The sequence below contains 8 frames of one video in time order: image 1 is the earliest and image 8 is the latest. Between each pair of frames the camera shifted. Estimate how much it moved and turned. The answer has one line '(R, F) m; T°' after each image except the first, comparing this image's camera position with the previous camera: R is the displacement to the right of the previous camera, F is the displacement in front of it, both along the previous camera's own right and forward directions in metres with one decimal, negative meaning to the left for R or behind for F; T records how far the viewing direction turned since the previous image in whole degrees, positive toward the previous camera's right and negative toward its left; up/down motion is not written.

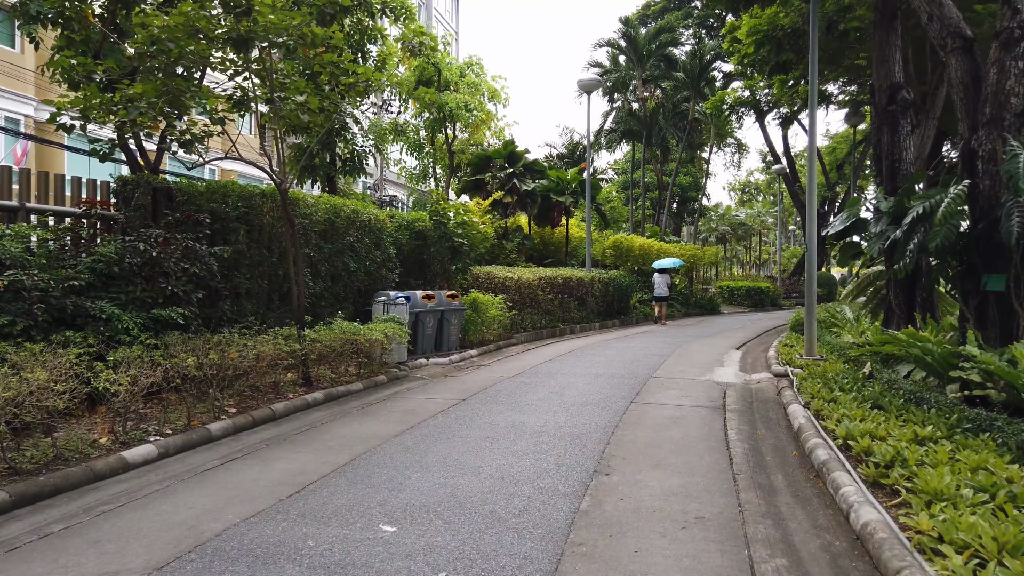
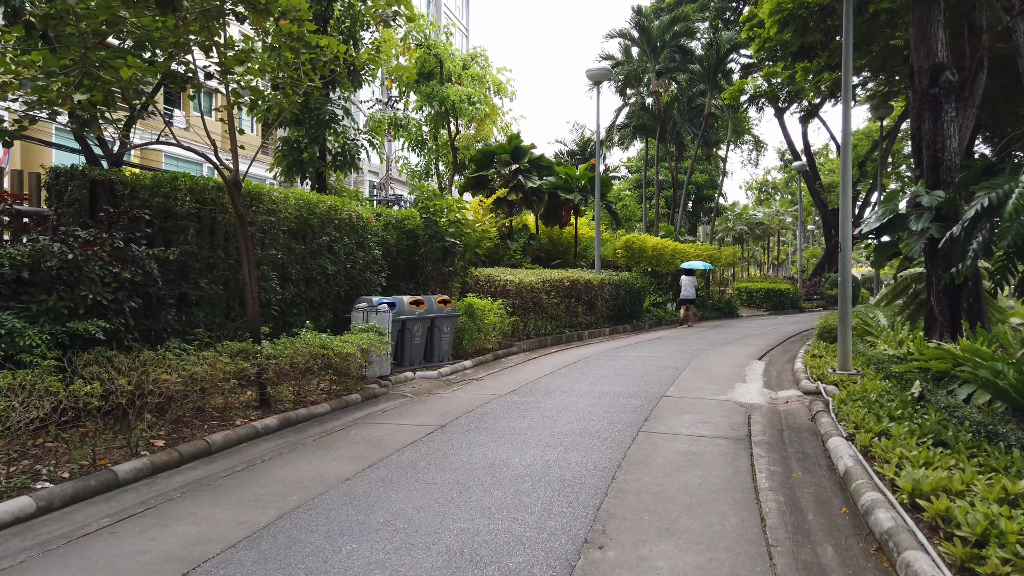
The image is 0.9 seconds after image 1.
(+0.3, +1.2) m; -1°
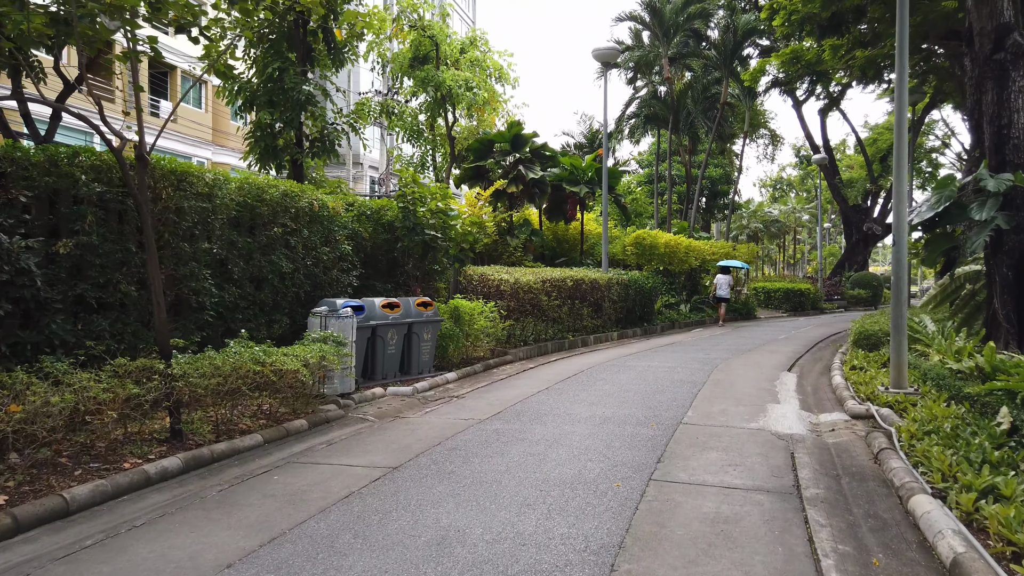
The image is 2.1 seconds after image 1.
(+0.3, +1.6) m; -1°
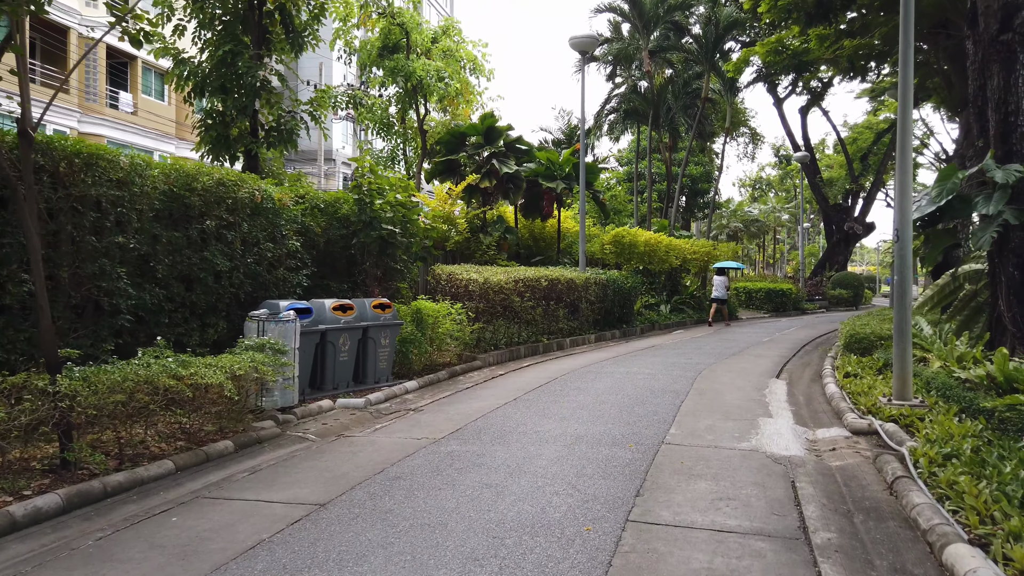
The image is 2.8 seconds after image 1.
(+0.2, +0.9) m; +1°
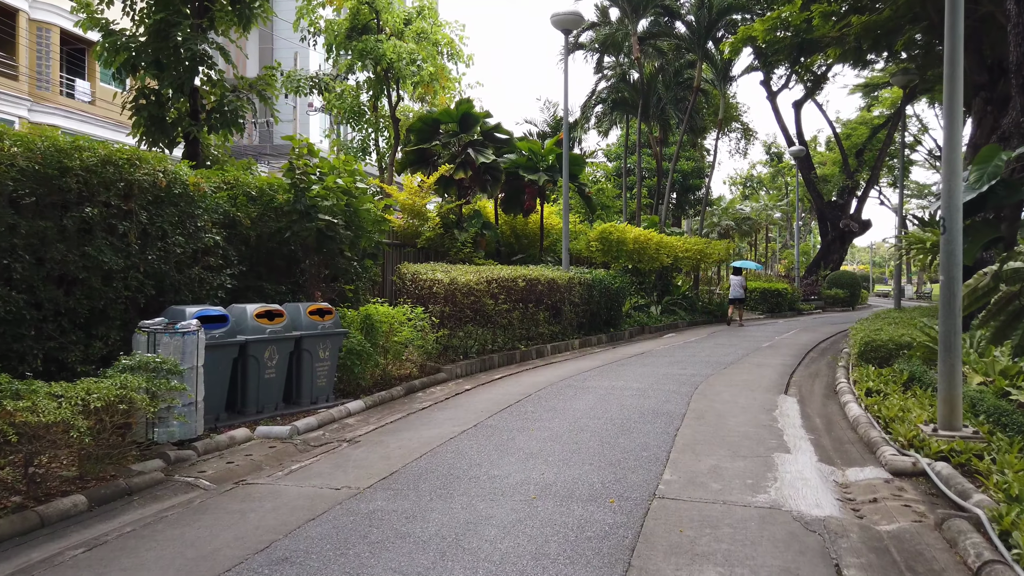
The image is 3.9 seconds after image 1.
(+0.3, +1.4) m; +1°
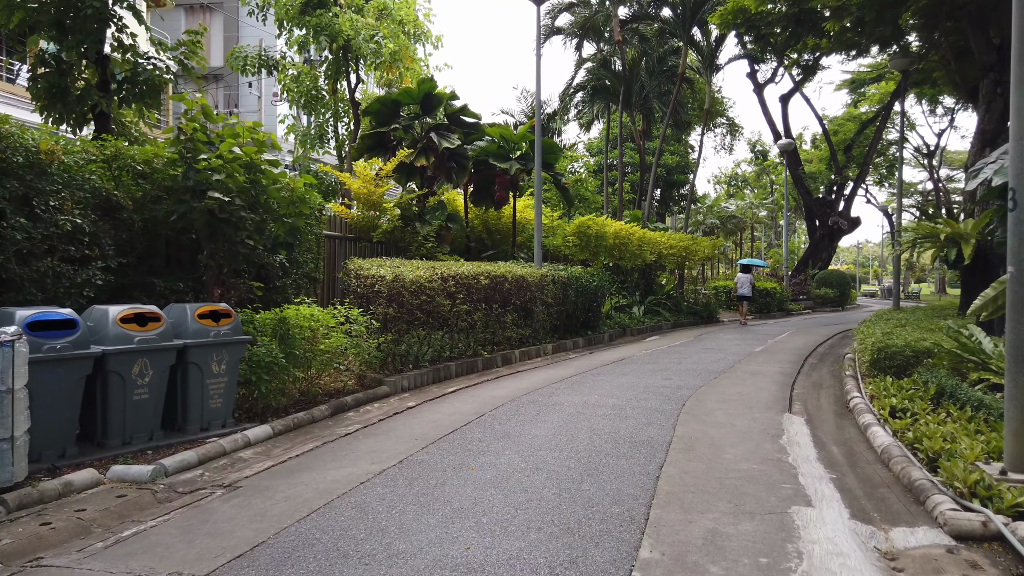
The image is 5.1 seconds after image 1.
(+0.3, +1.5) m; +1°
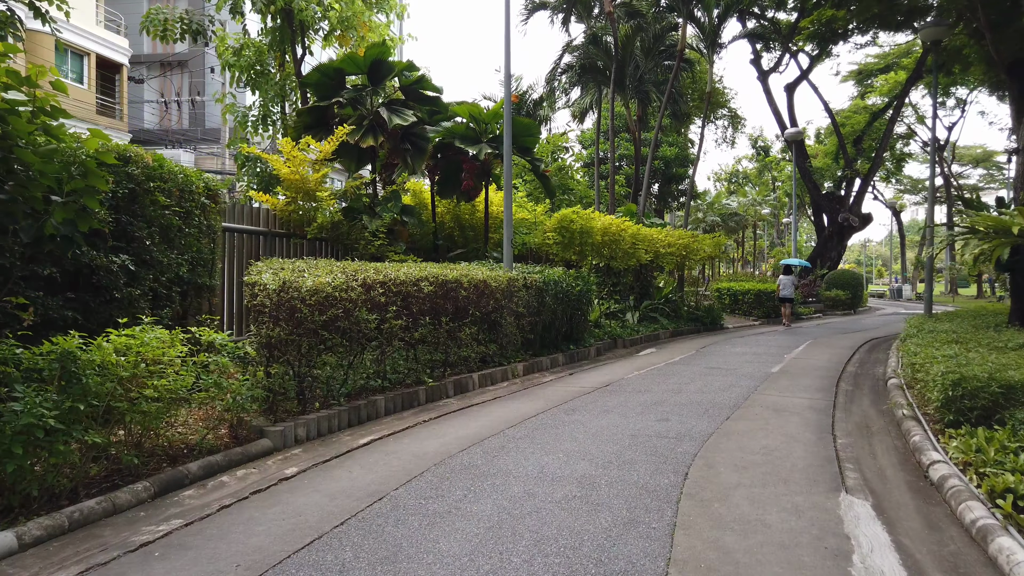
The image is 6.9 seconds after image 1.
(+0.5, +2.4) m; 0°
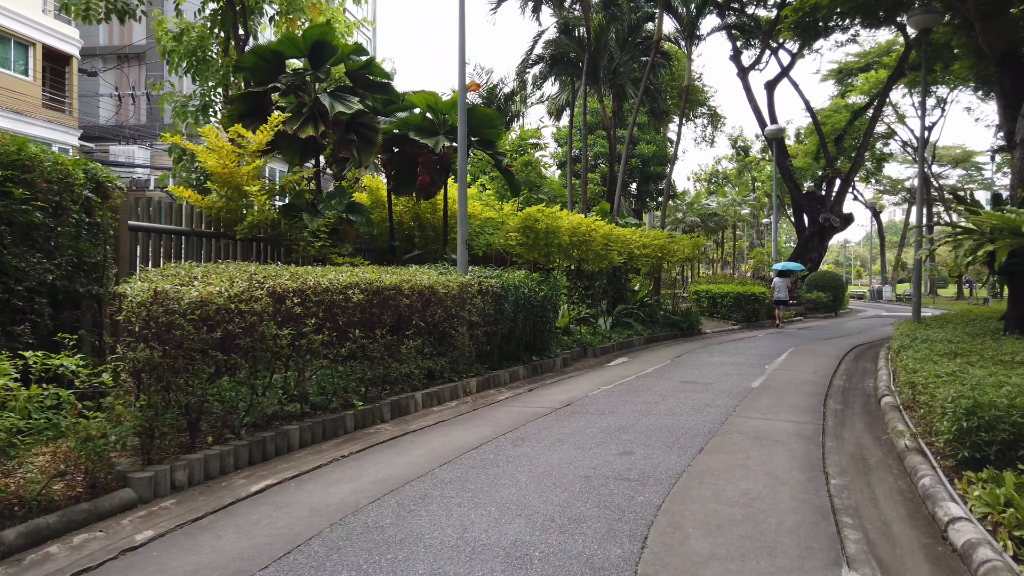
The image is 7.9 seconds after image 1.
(+0.4, +1.1) m; +1°
